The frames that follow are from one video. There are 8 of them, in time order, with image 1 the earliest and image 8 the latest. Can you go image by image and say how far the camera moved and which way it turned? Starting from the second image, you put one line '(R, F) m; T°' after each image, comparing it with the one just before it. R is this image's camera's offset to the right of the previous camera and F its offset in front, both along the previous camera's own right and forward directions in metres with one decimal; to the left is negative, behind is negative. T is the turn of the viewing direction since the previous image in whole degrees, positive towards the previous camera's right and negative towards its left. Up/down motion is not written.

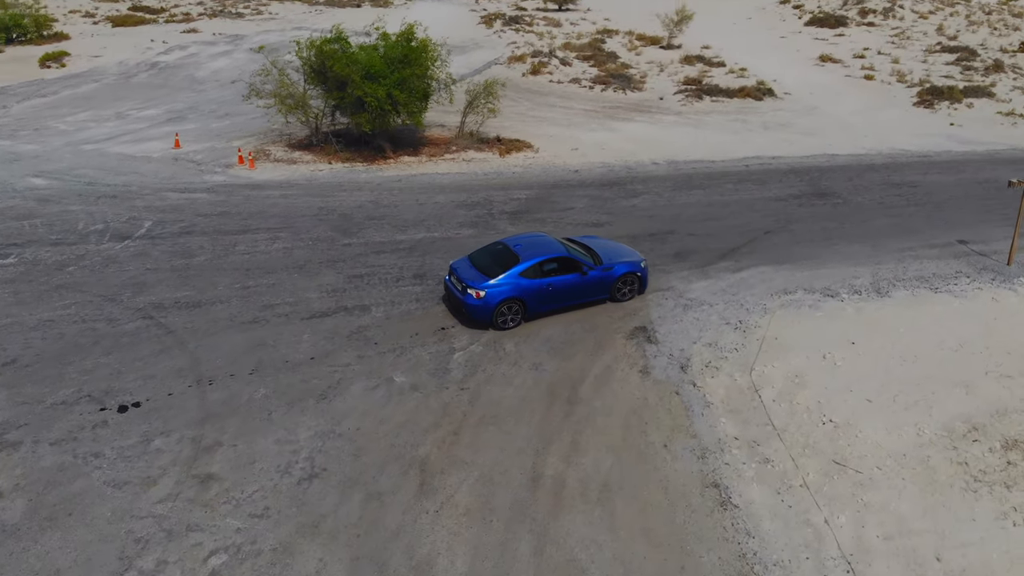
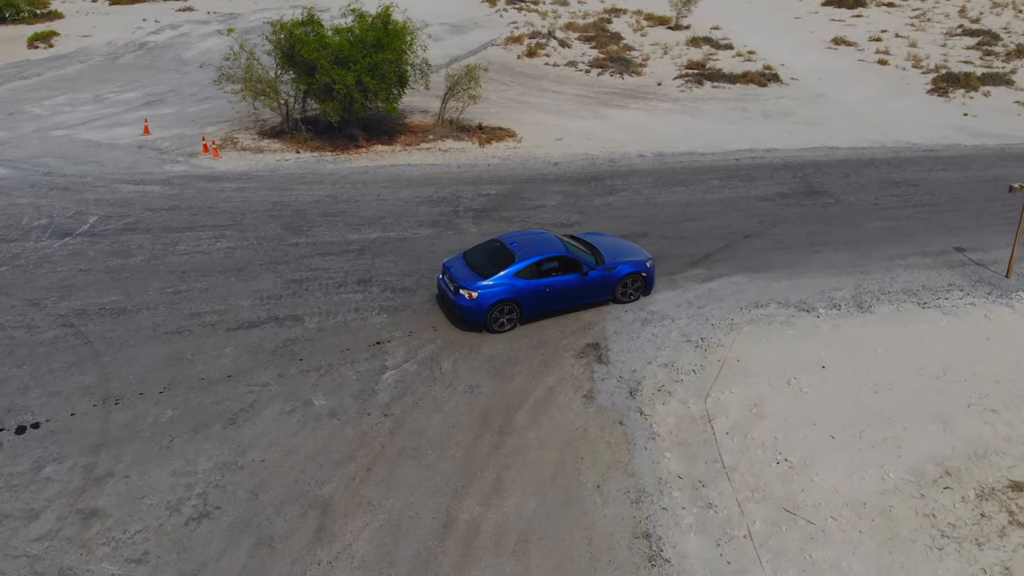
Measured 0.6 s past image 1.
(+1.3, +1.1) m; -2°
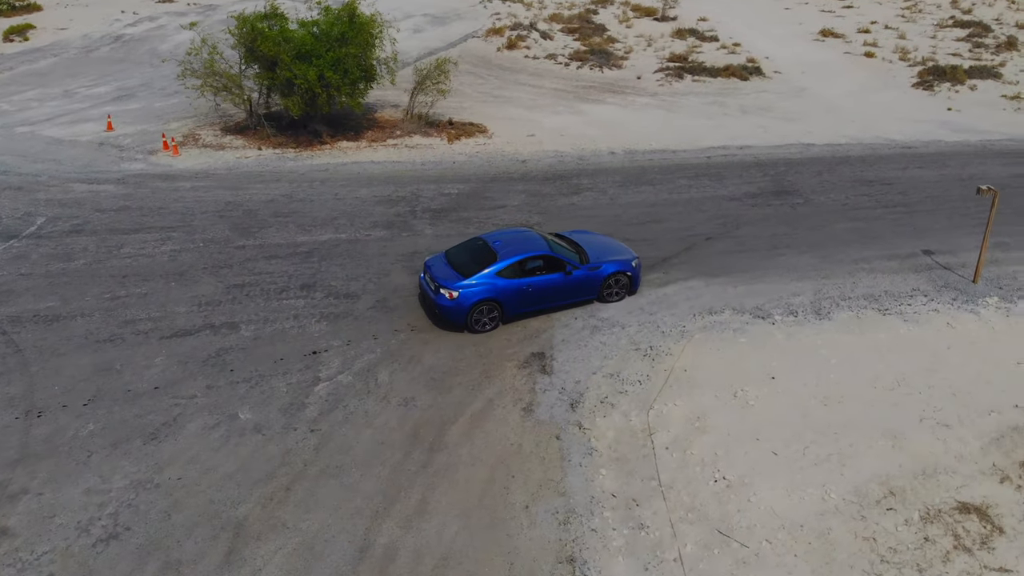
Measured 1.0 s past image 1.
(+0.9, +0.4) m; 0°
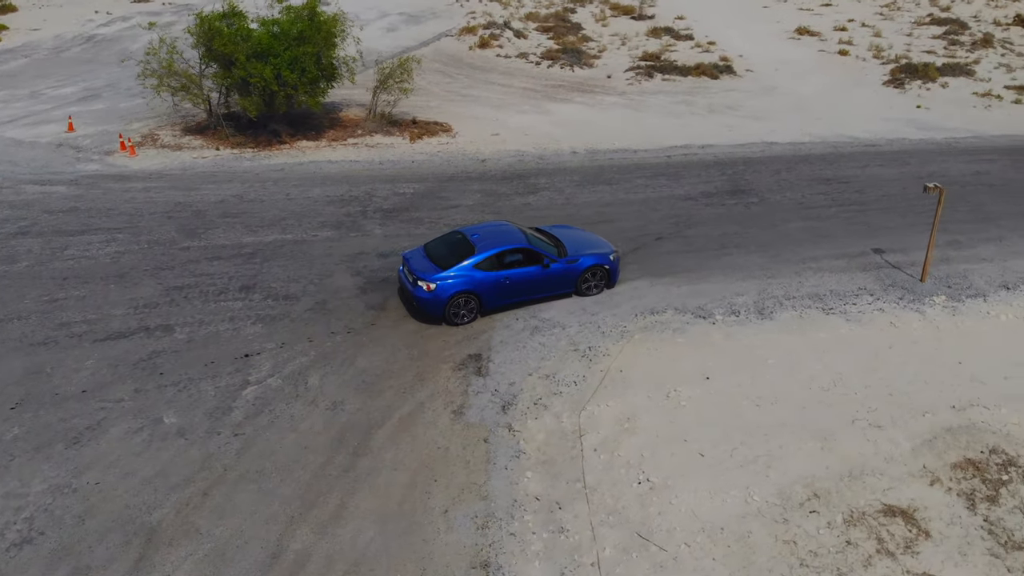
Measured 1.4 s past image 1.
(+0.9, +0.1) m; 0°
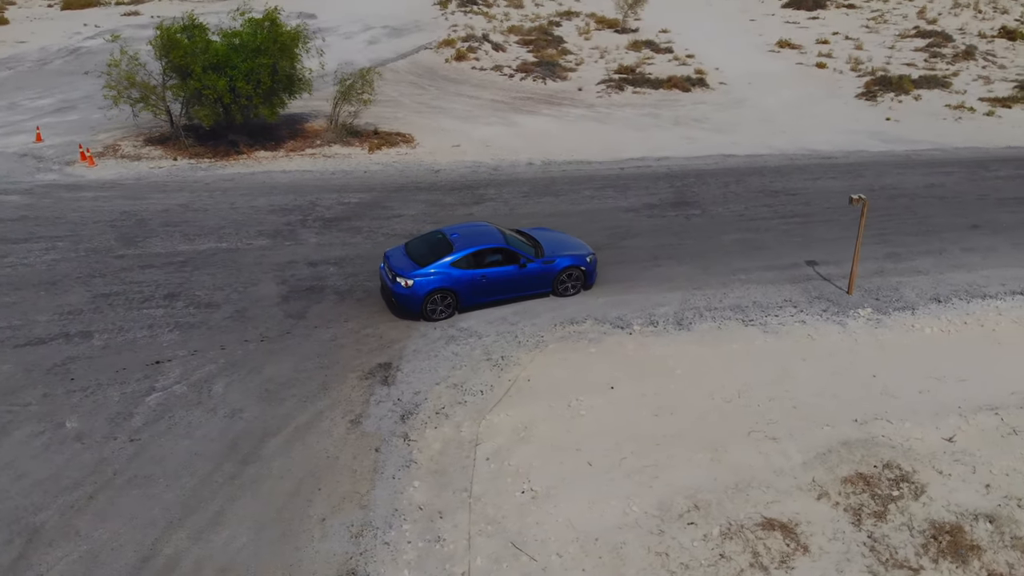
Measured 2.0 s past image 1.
(+1.5, 0.0) m; -1°
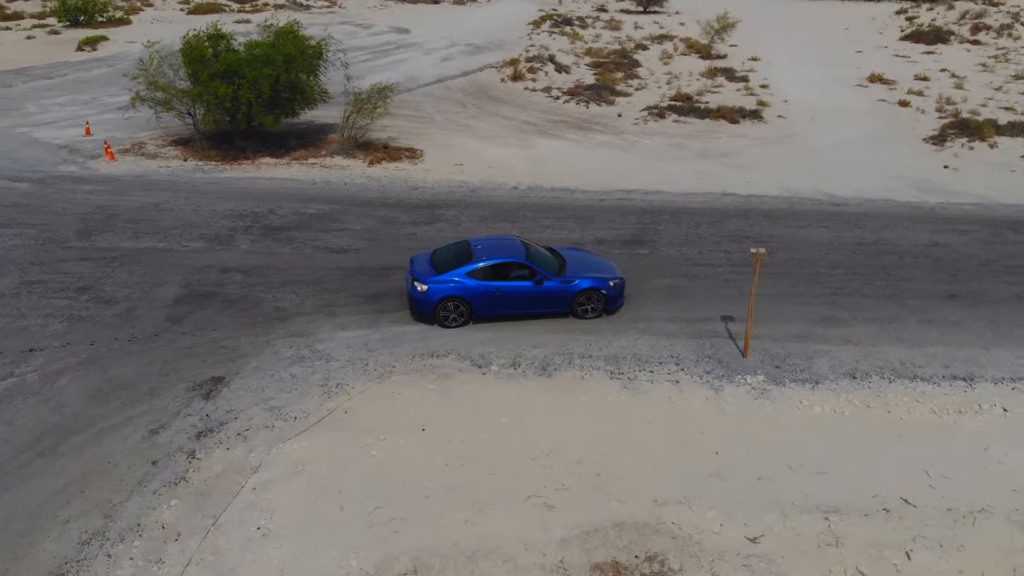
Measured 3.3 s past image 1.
(+4.3, +1.0) m; -11°
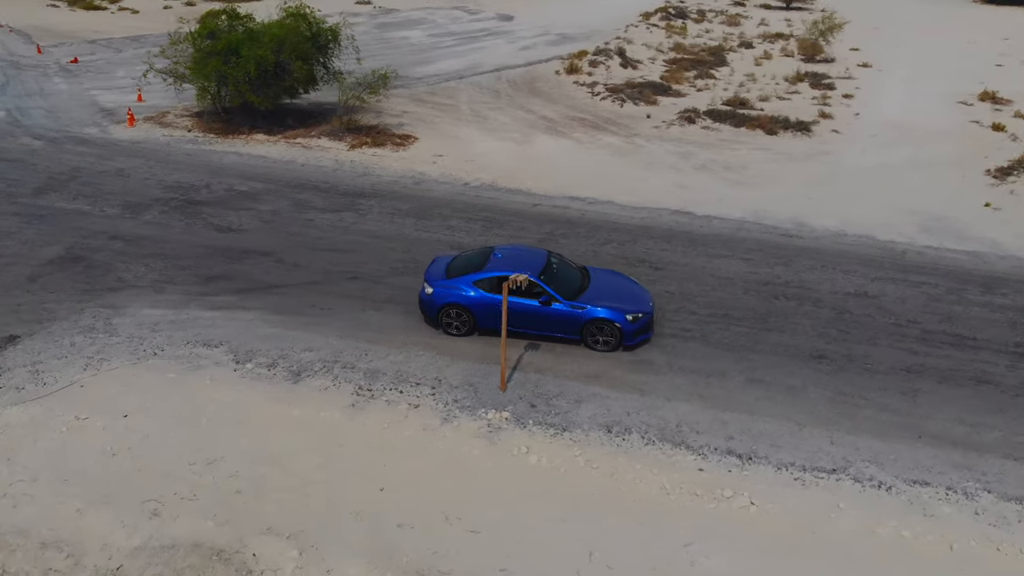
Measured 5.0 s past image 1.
(+5.9, +1.5) m; -14°
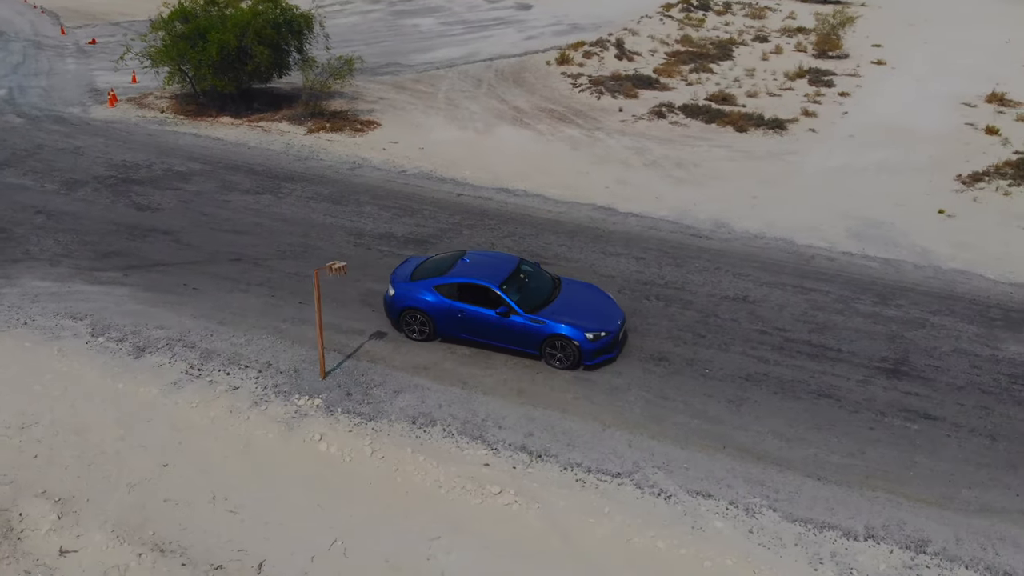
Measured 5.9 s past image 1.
(+3.3, +0.1) m; -5°
